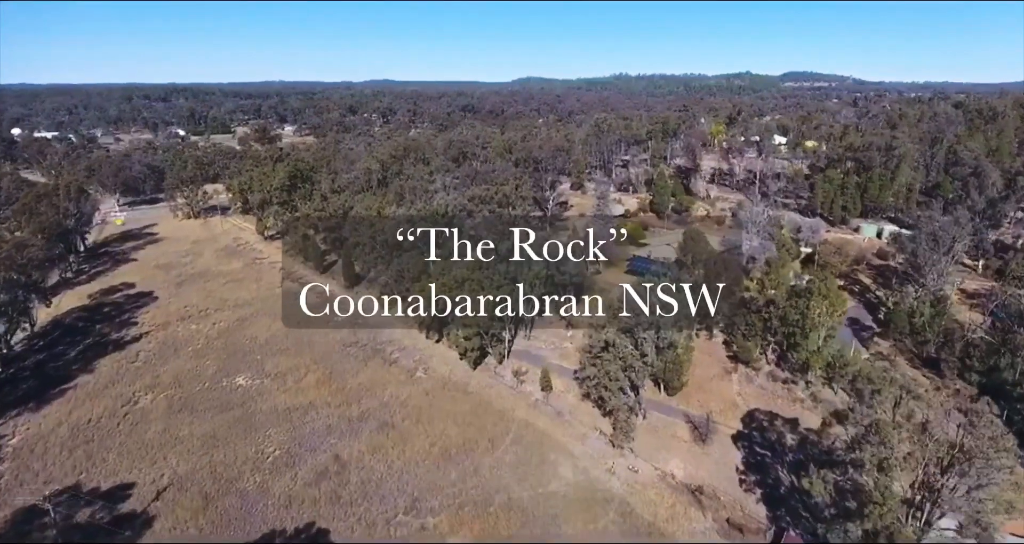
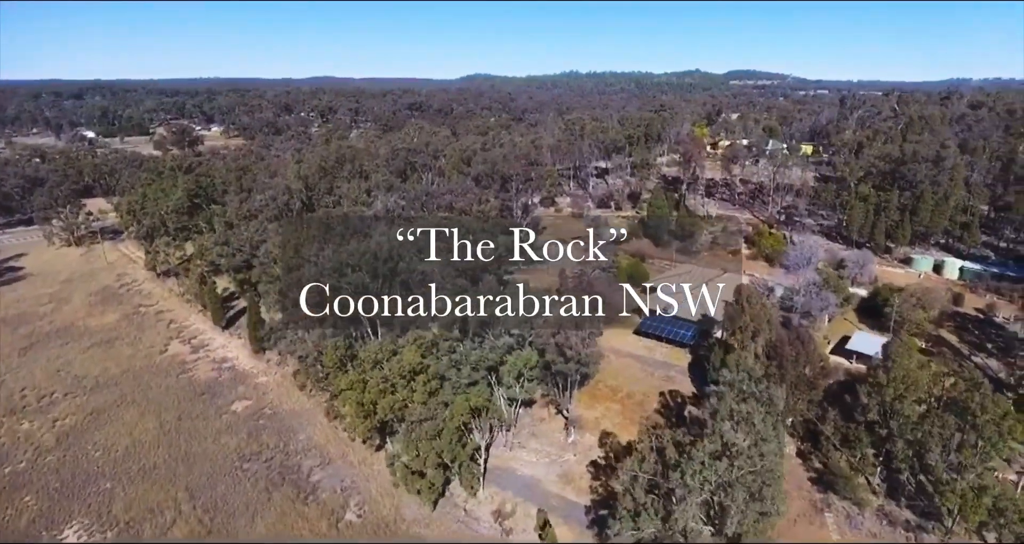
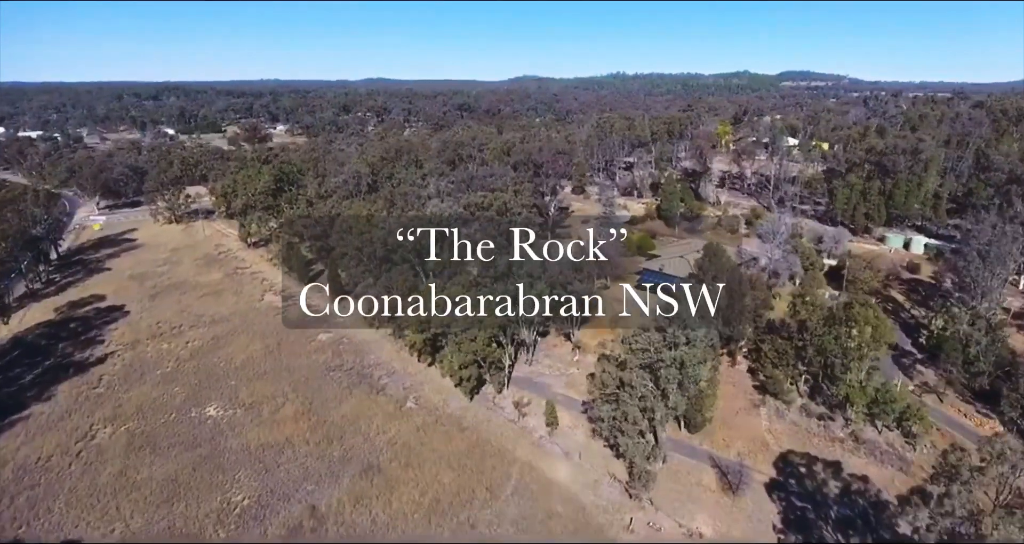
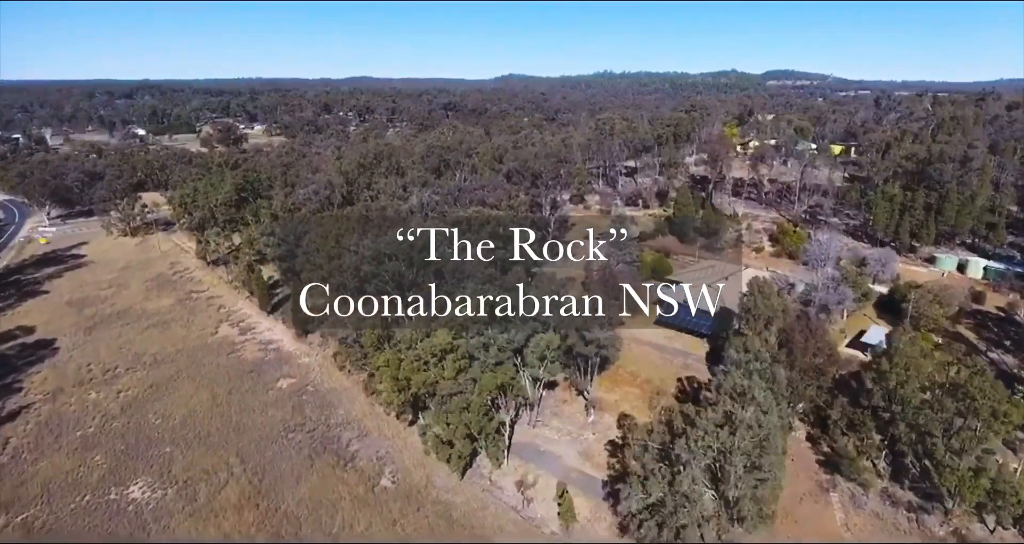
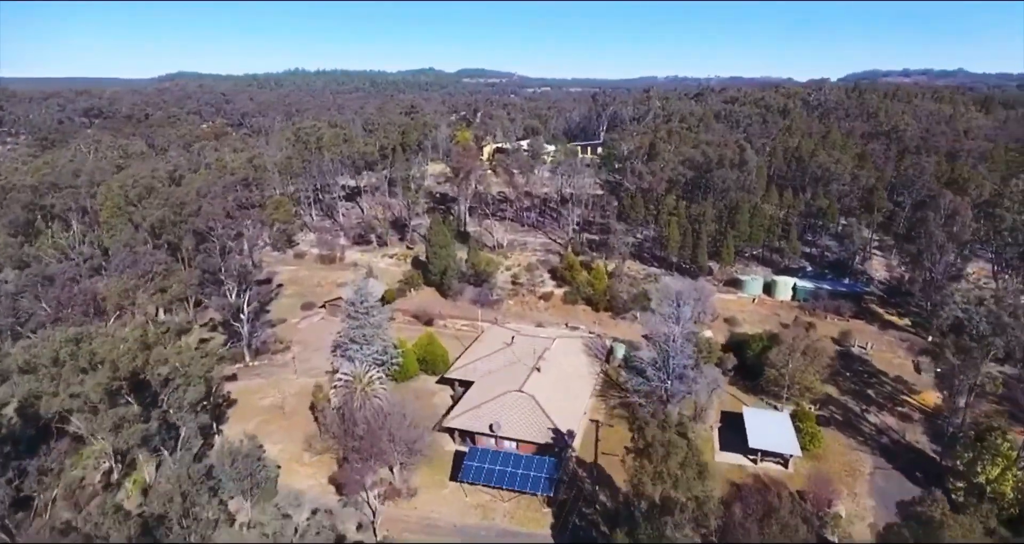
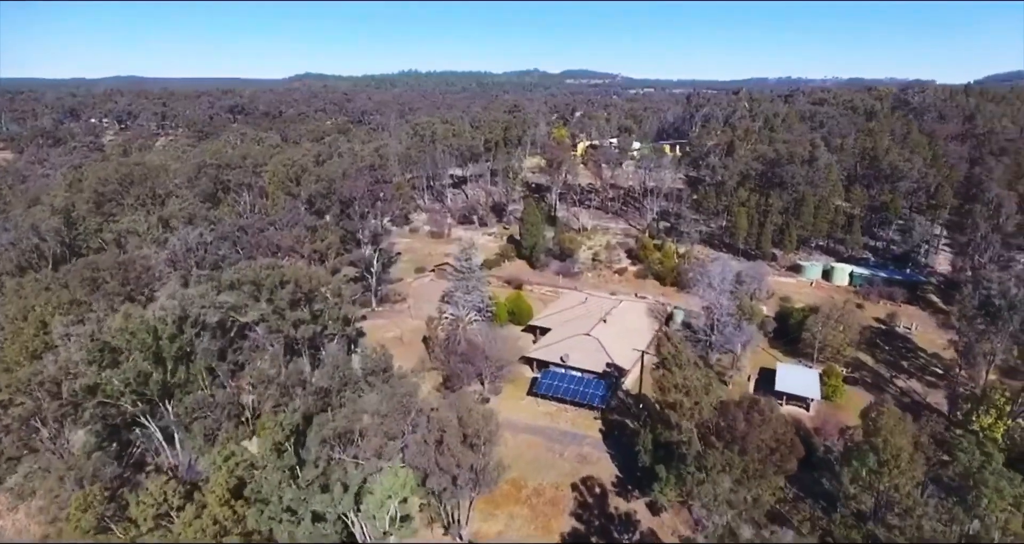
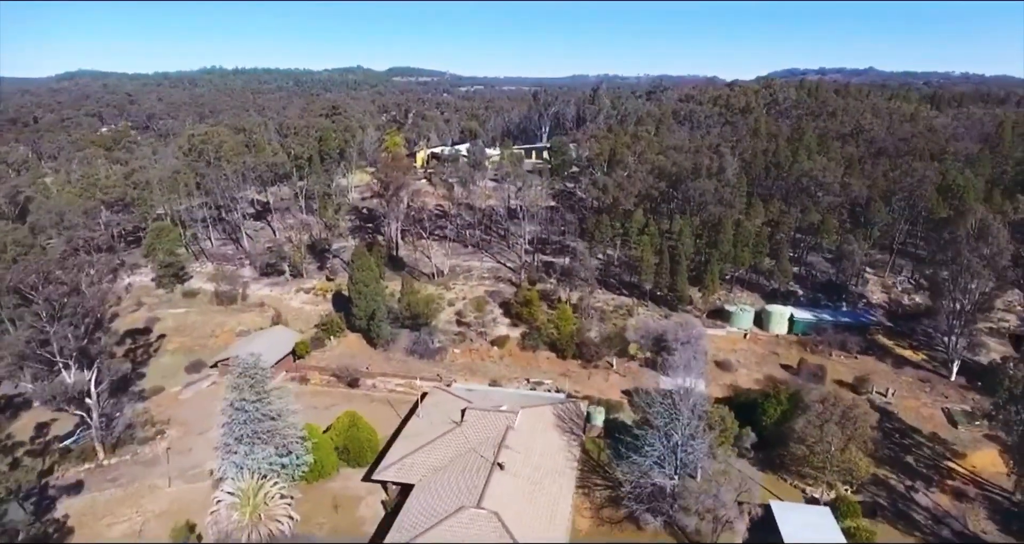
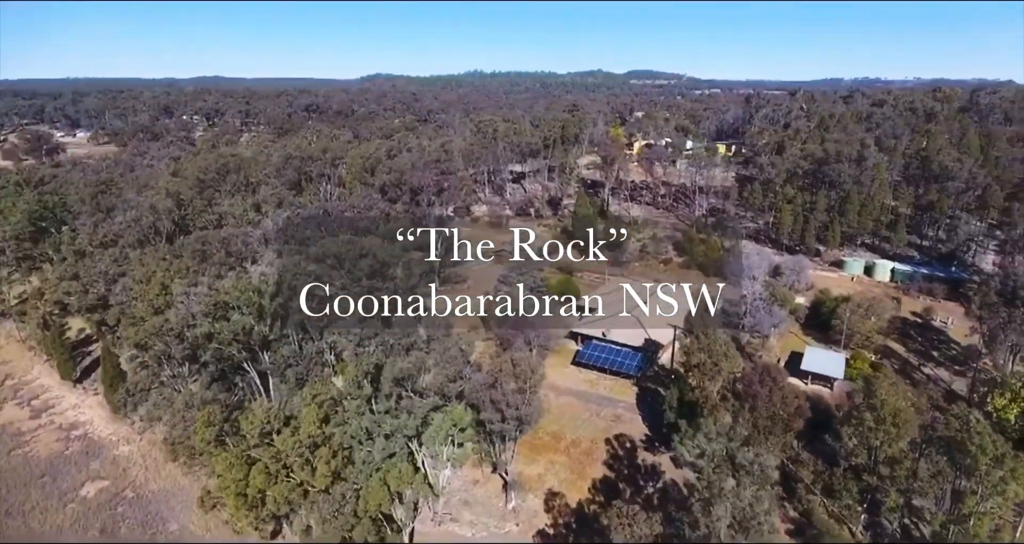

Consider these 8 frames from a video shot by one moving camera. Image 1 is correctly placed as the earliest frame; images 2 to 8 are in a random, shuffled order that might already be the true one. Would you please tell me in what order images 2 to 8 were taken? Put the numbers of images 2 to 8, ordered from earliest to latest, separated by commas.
3, 4, 2, 8, 6, 5, 7
